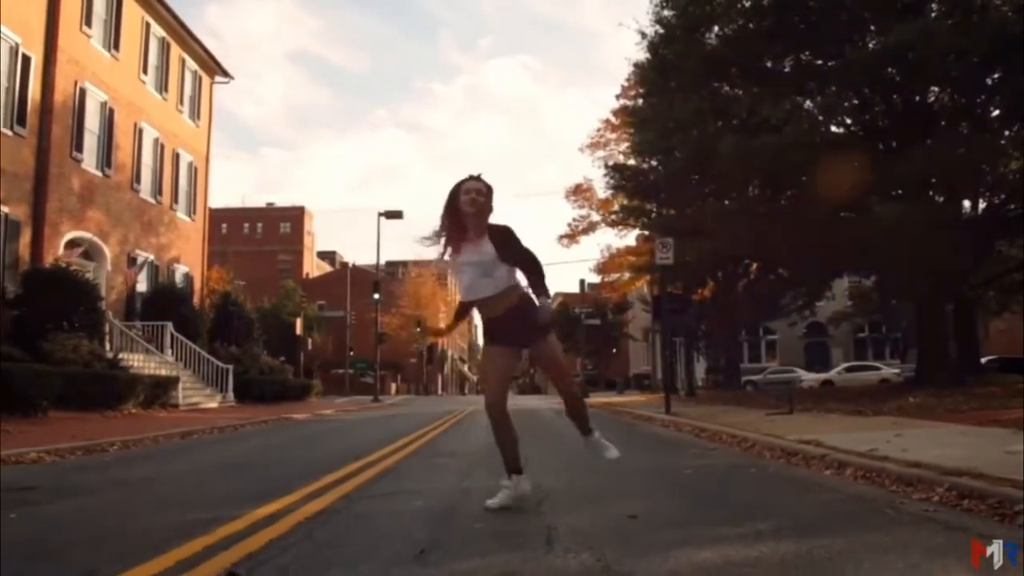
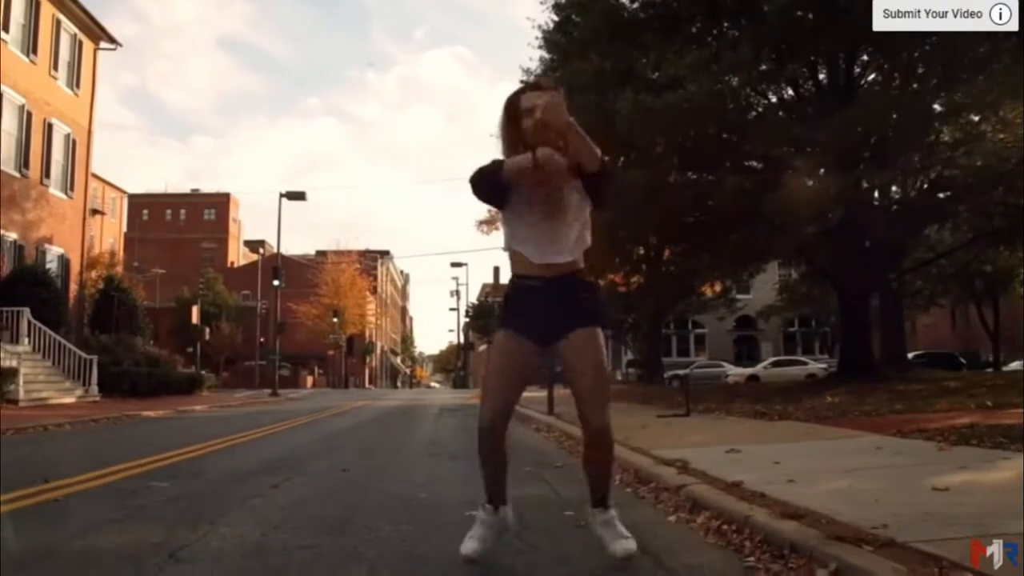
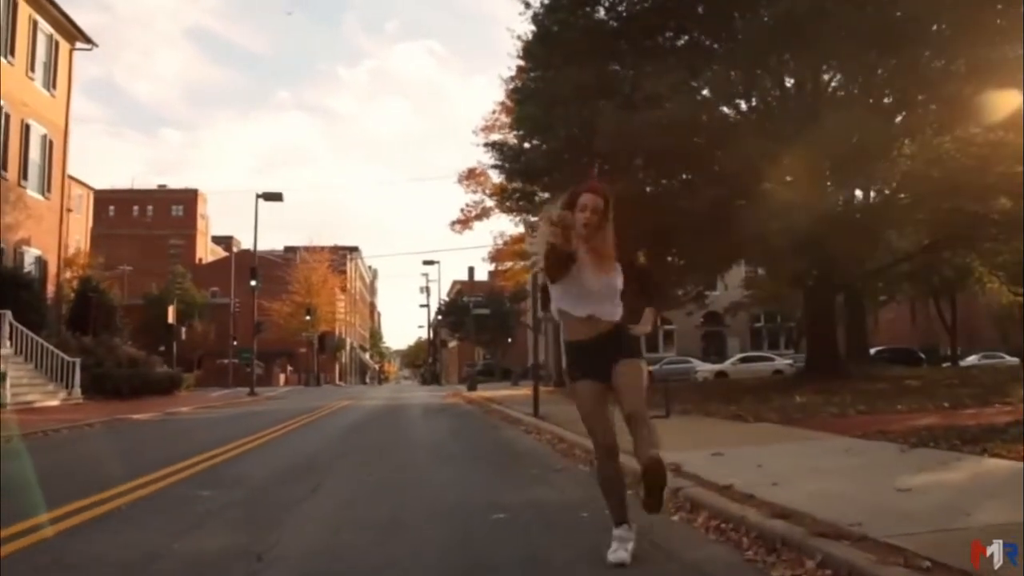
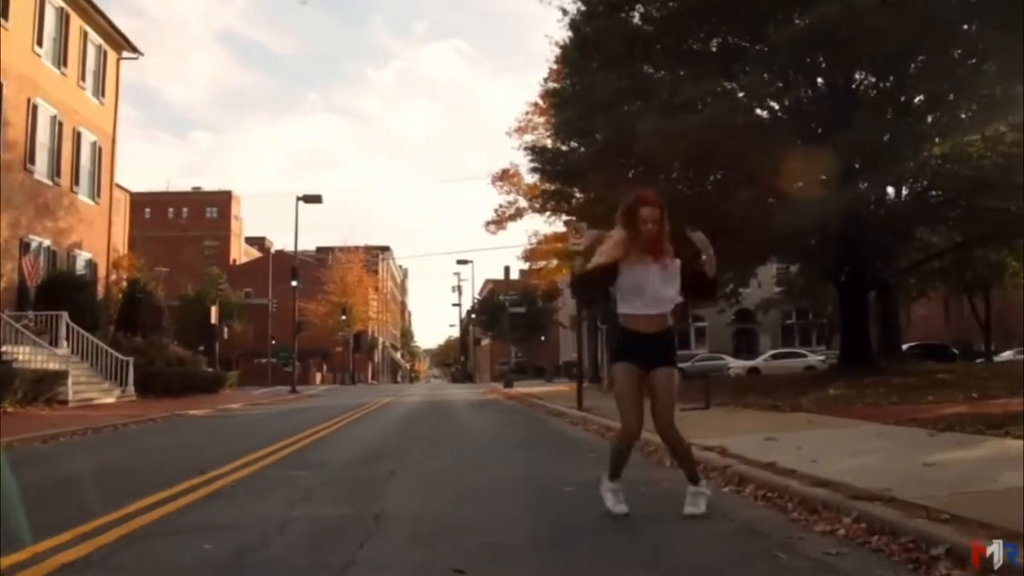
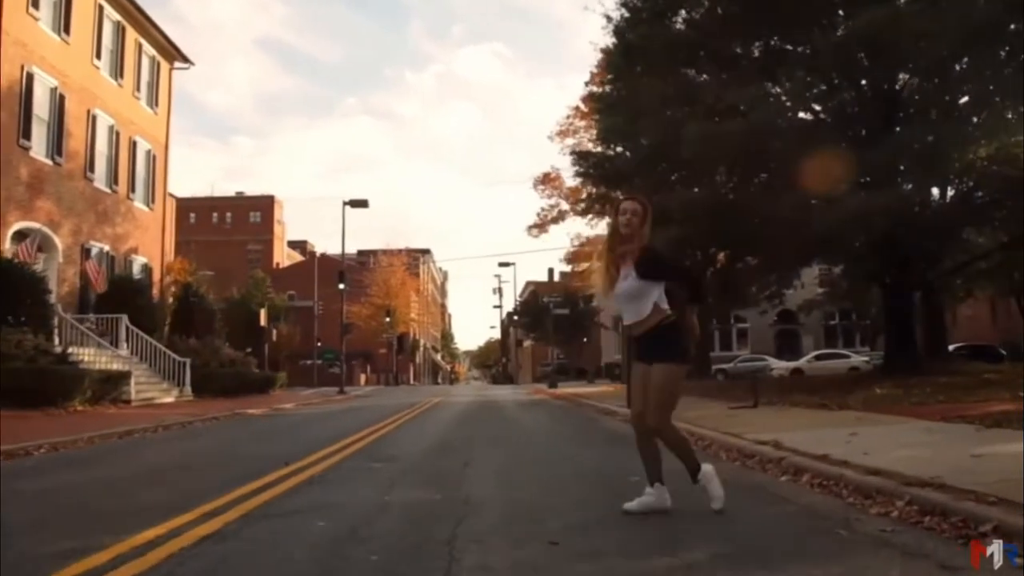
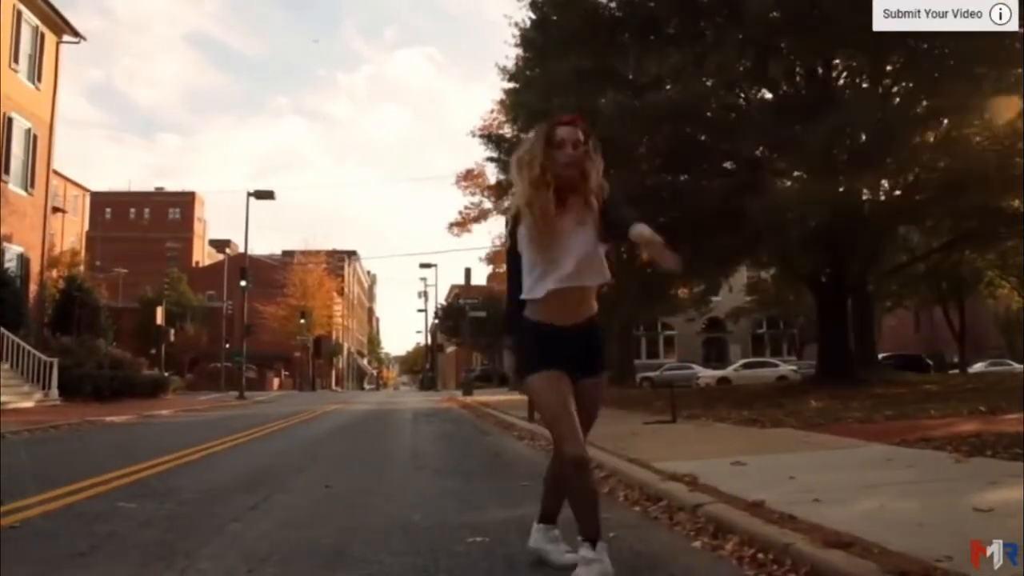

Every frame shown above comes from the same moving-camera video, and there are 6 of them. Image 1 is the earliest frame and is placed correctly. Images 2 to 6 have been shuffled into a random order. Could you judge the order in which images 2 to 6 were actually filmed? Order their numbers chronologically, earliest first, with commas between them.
5, 4, 3, 6, 2
